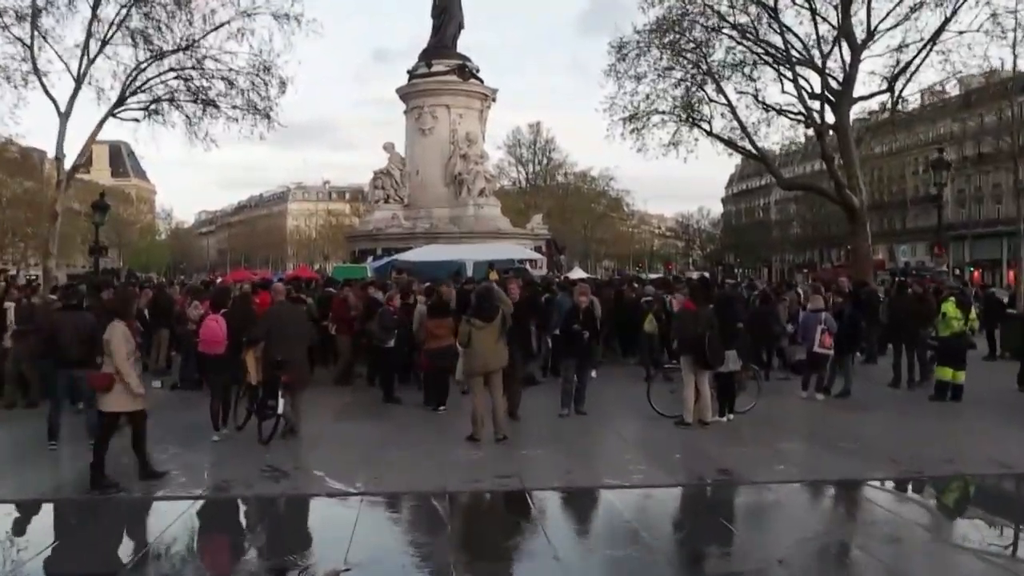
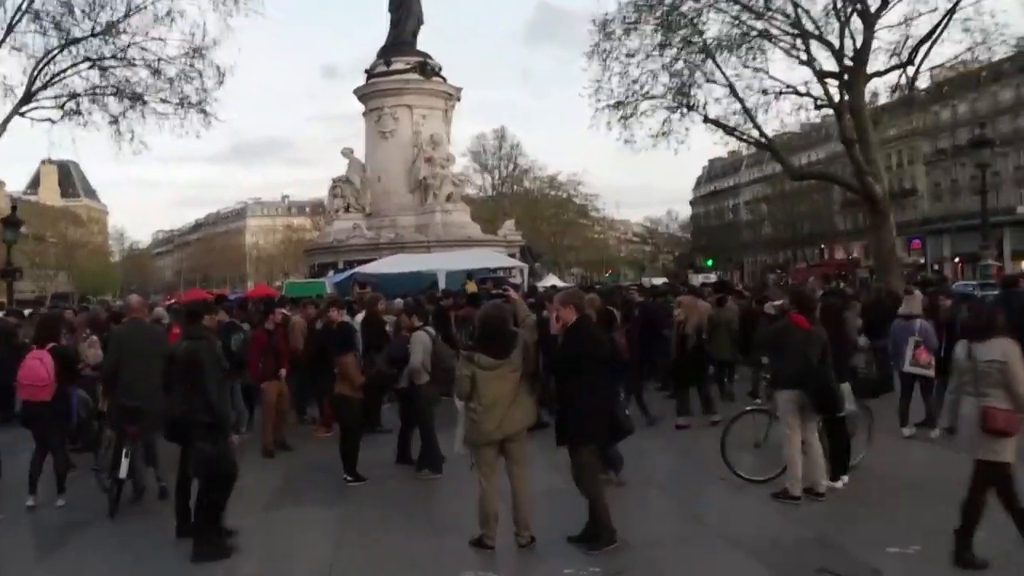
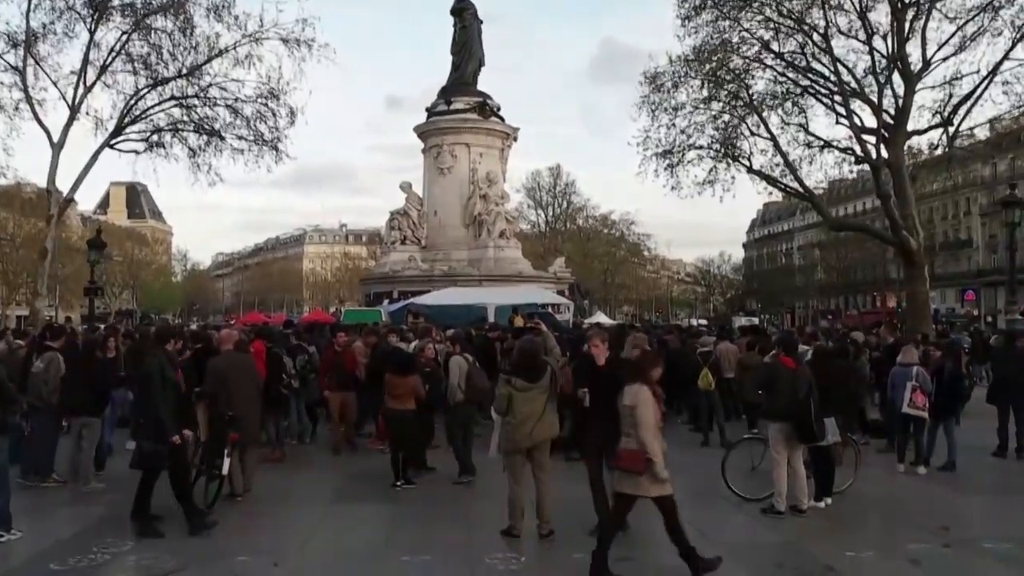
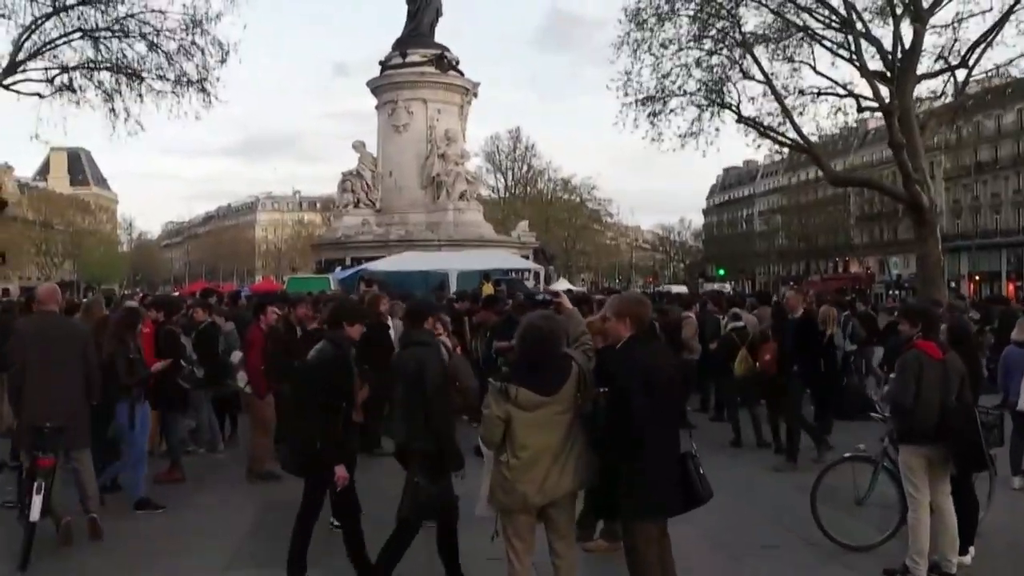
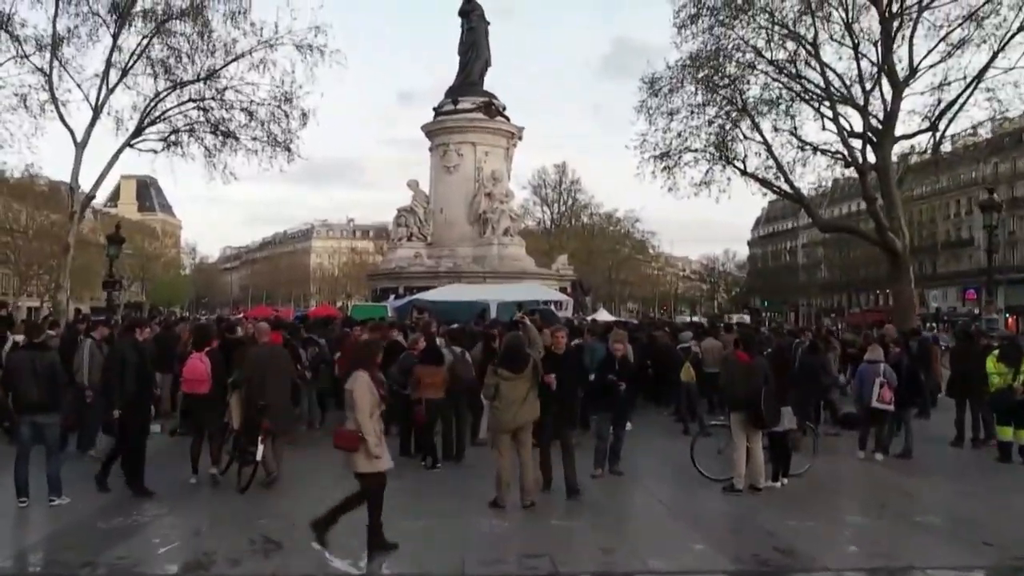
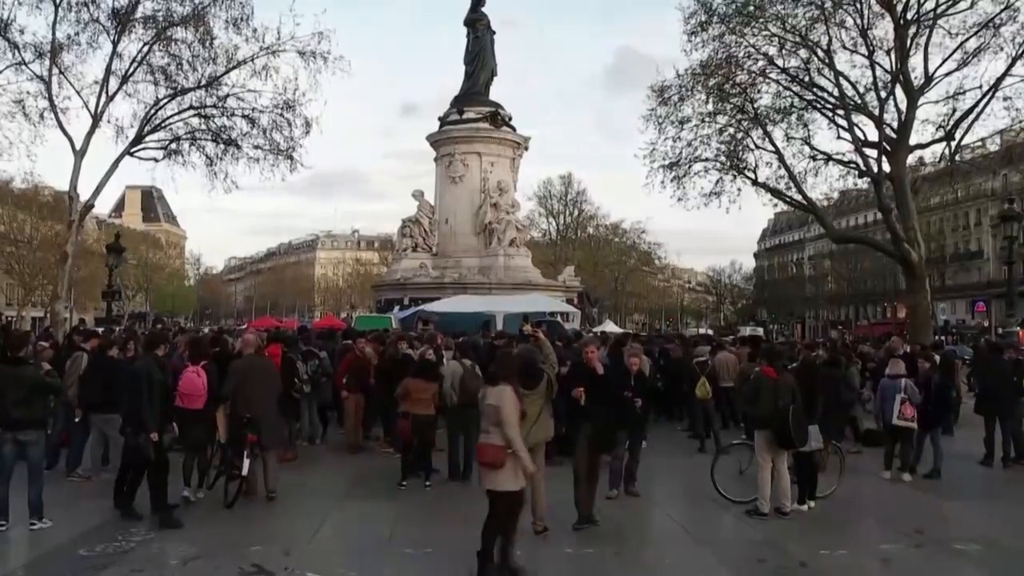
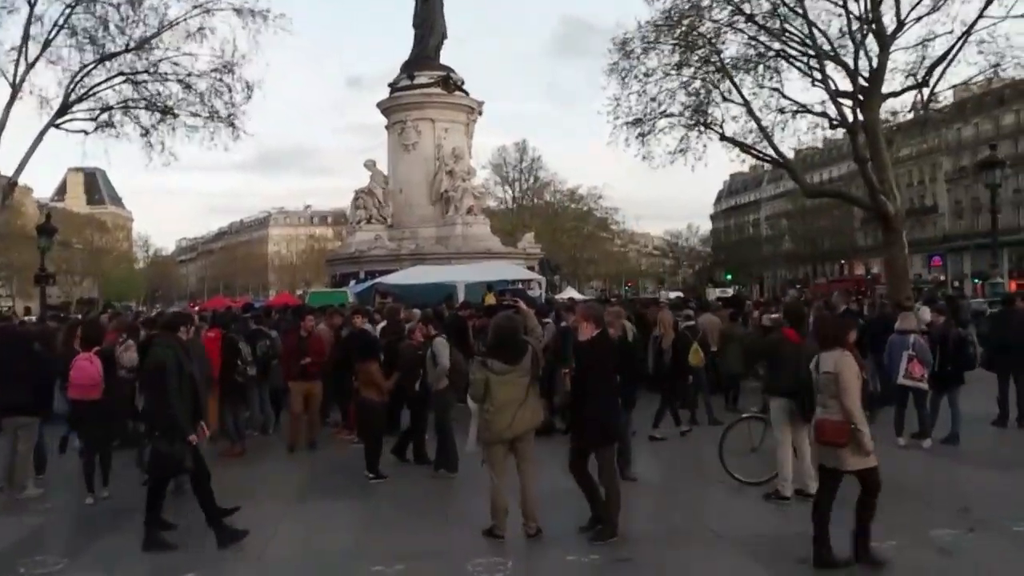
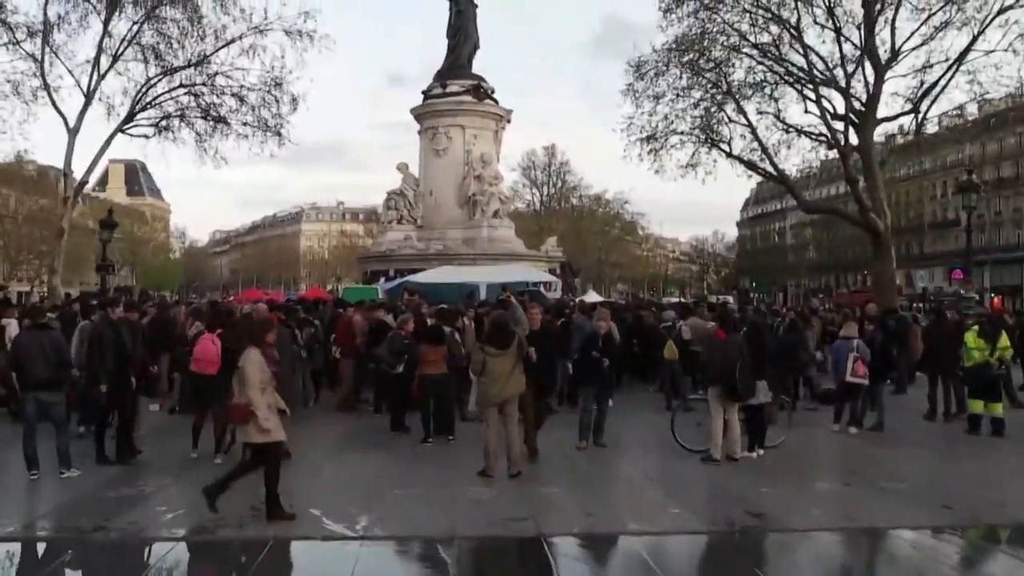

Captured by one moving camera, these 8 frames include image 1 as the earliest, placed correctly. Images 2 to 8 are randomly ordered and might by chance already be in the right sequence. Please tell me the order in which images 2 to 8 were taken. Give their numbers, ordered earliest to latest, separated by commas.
8, 5, 6, 3, 7, 2, 4
